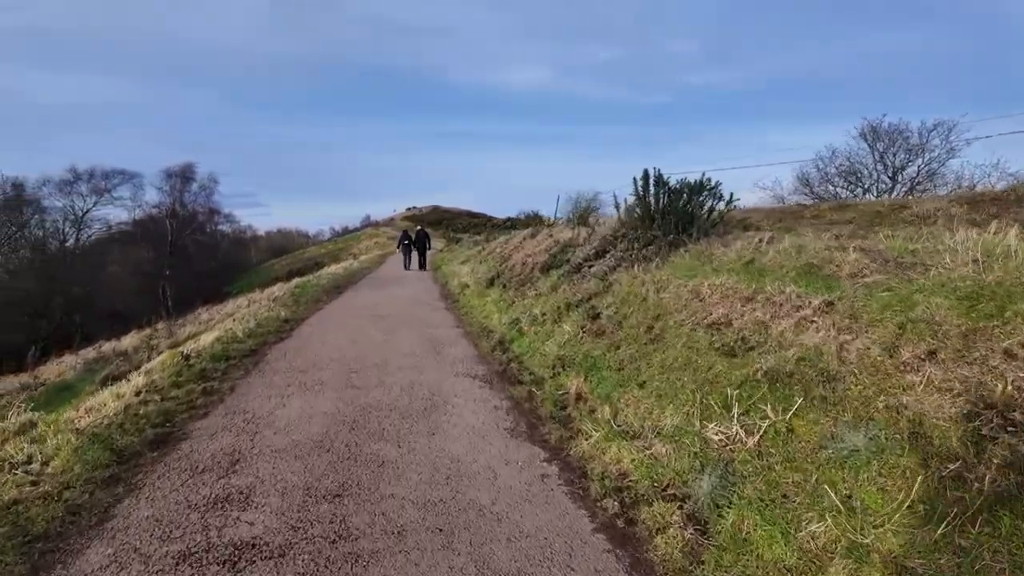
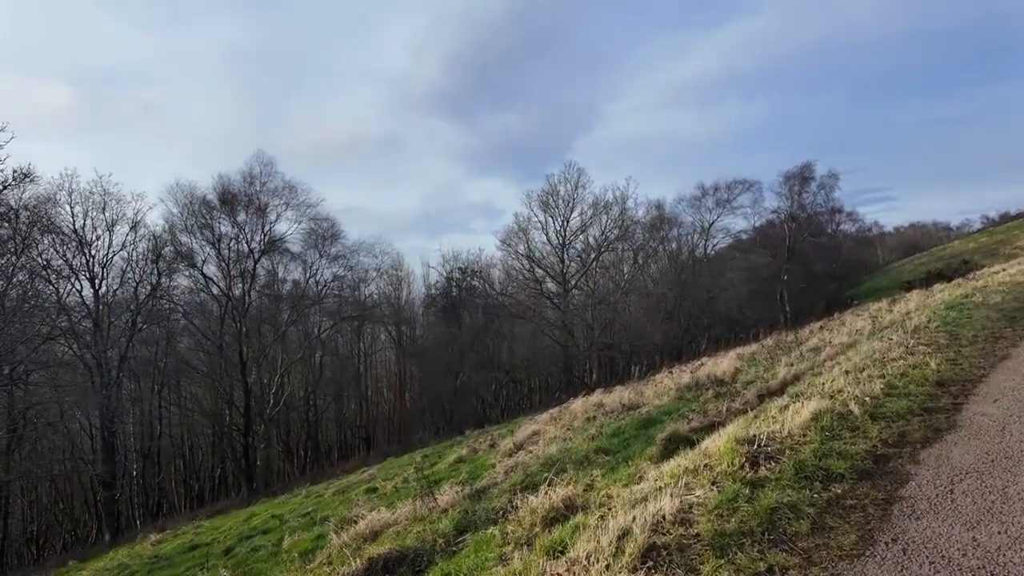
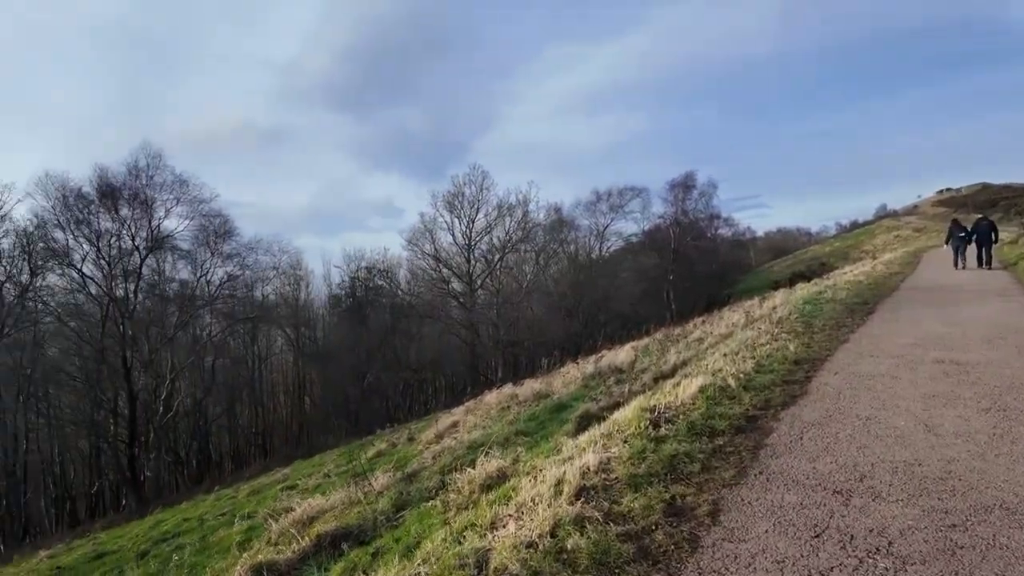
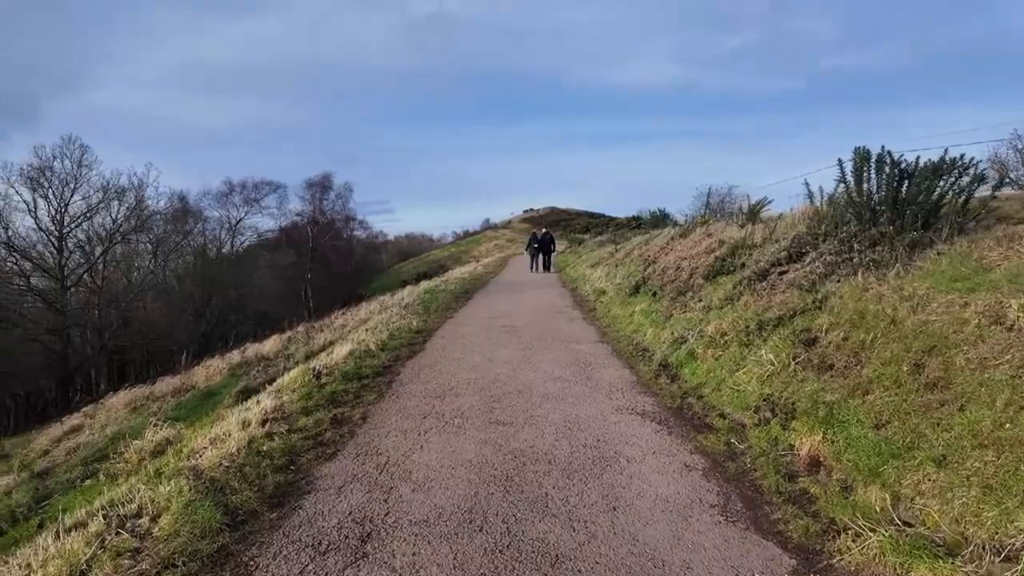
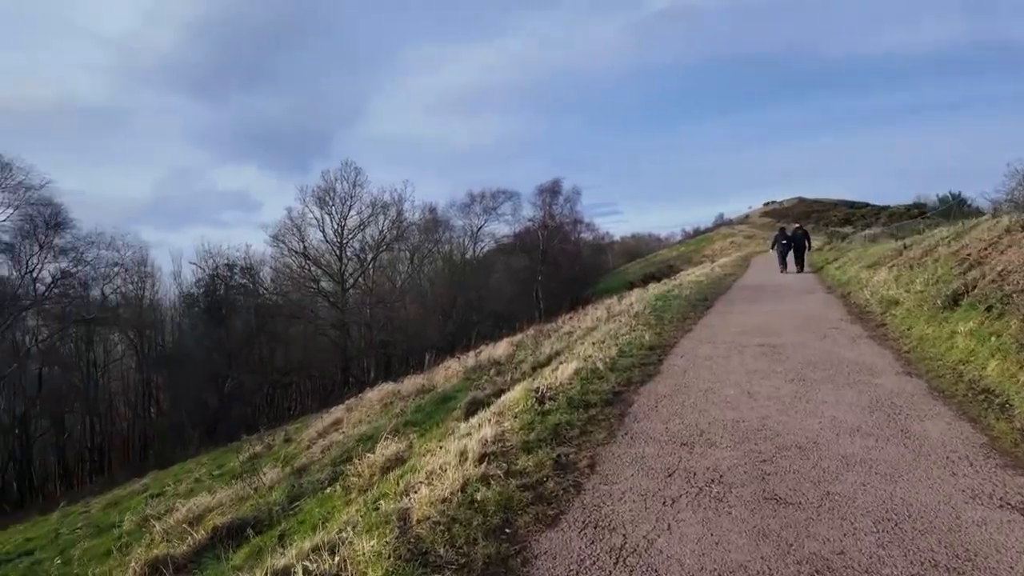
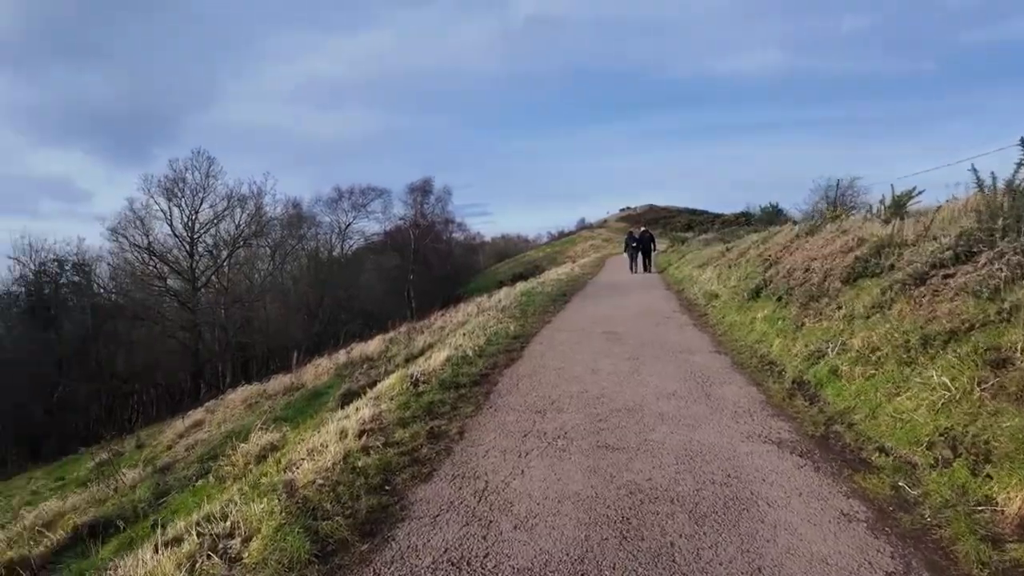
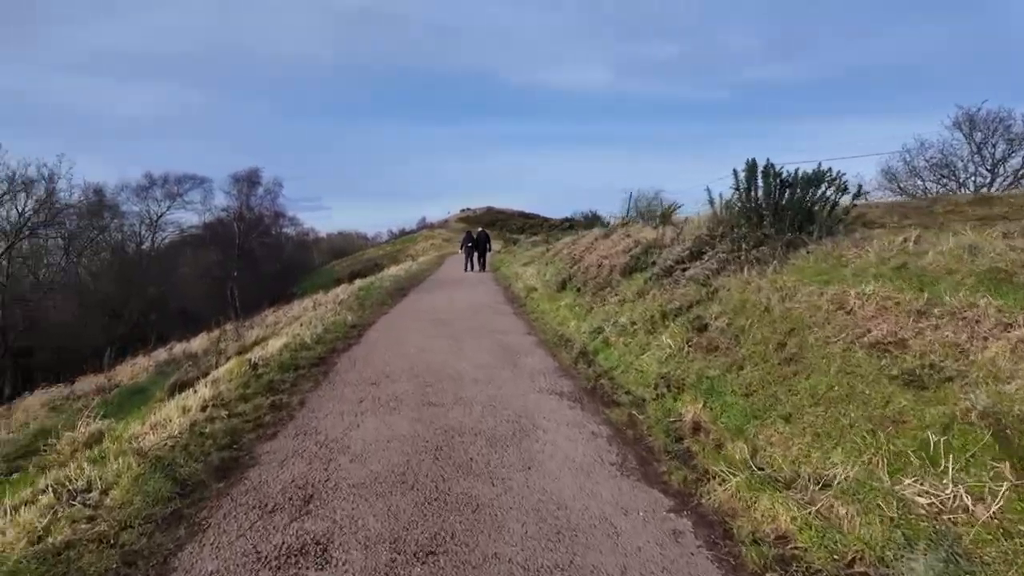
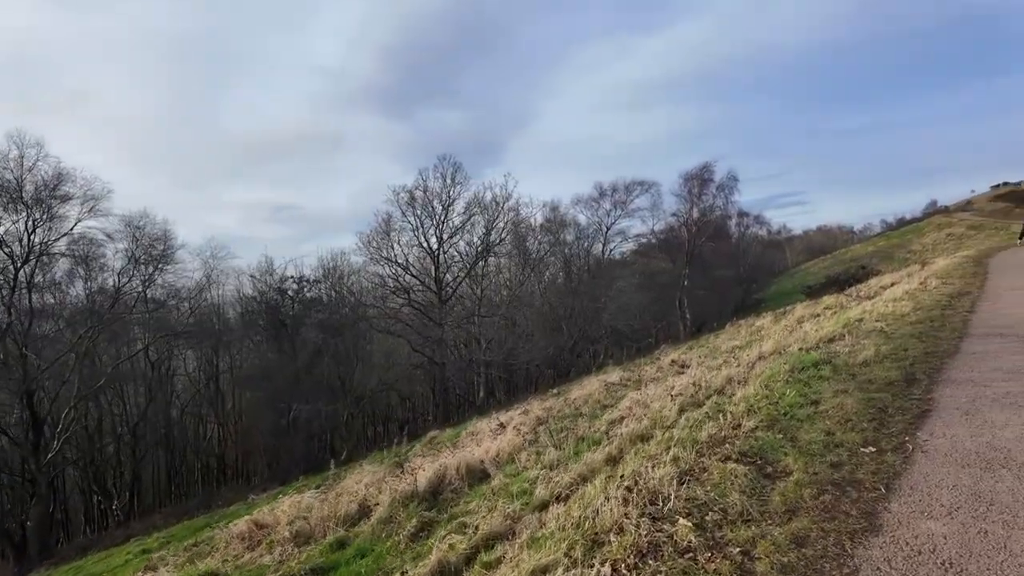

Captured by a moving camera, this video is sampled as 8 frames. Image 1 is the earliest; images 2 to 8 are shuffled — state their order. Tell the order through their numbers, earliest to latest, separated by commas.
7, 4, 6, 5, 3, 2, 8
